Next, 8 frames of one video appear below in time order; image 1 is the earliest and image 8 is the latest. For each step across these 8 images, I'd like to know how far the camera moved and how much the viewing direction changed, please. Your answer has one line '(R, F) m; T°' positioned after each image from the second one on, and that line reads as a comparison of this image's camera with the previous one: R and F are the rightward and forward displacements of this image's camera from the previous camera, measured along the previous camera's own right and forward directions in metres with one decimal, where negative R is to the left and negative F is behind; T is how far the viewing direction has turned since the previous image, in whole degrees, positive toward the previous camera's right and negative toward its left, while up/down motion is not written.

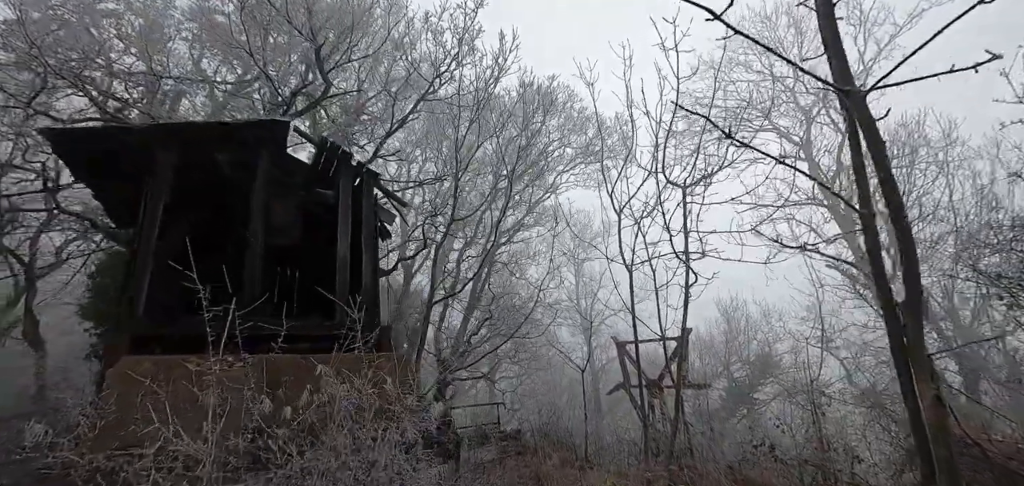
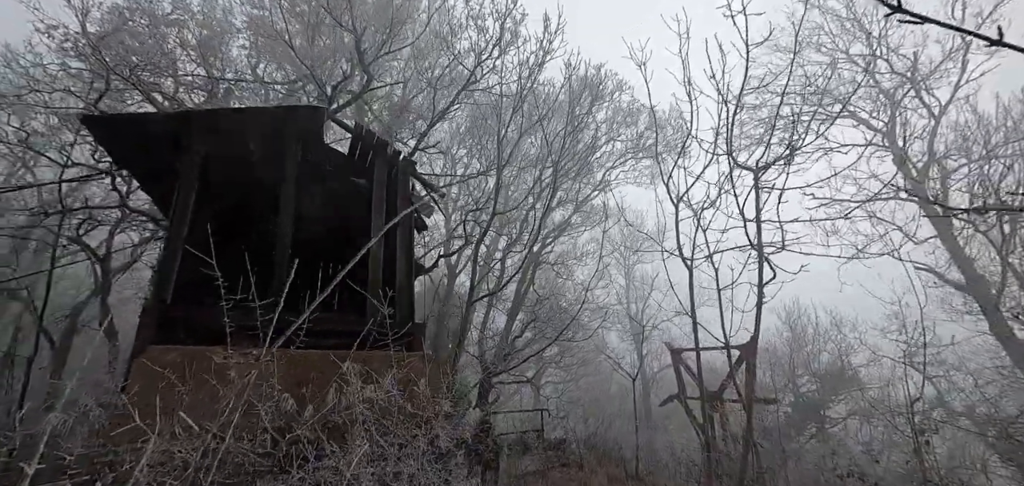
(0.0, +0.6) m; -5°
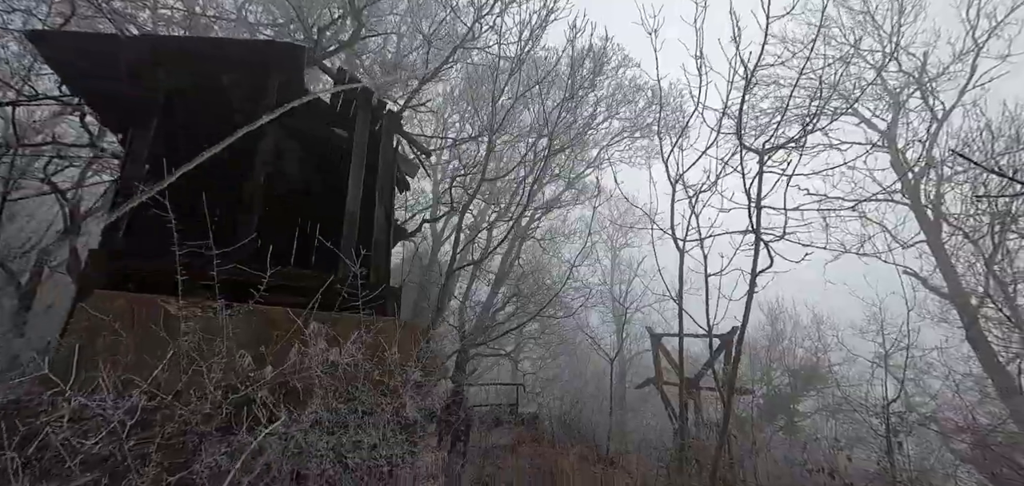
(0.0, +0.3) m; +1°
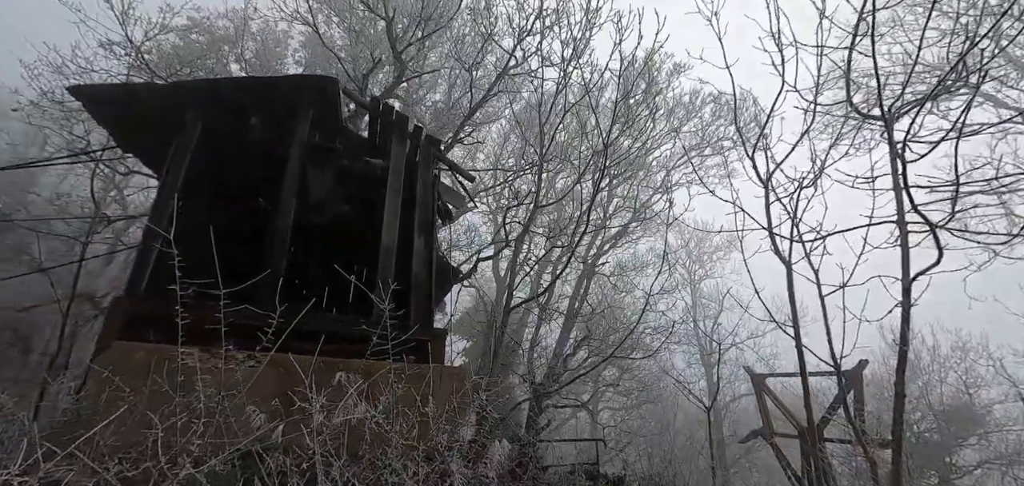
(+0.1, +0.9) m; -7°
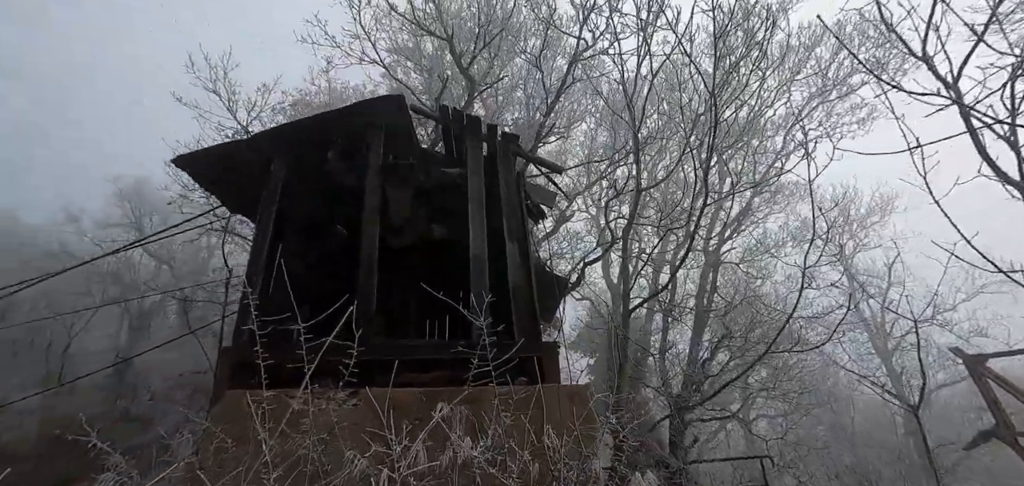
(0.0, +0.7) m; -11°
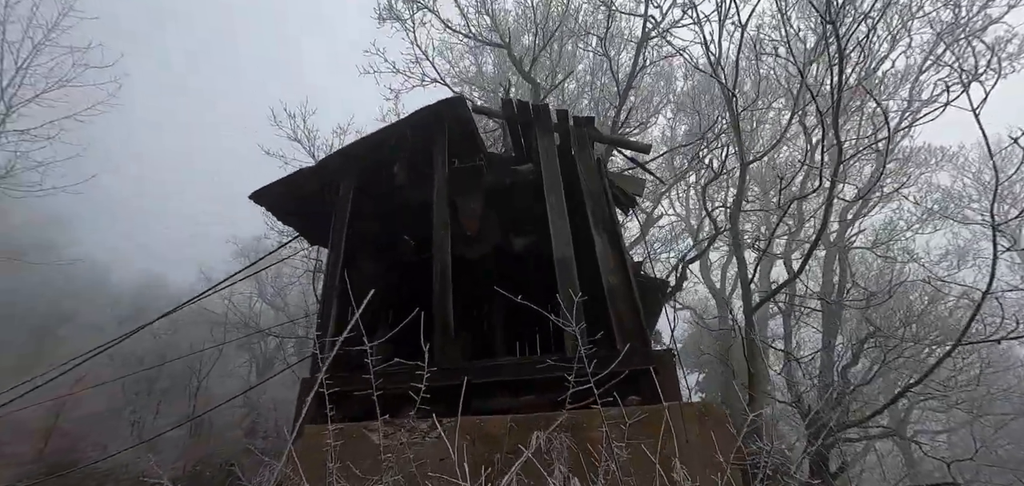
(0.0, +0.7) m; -9°
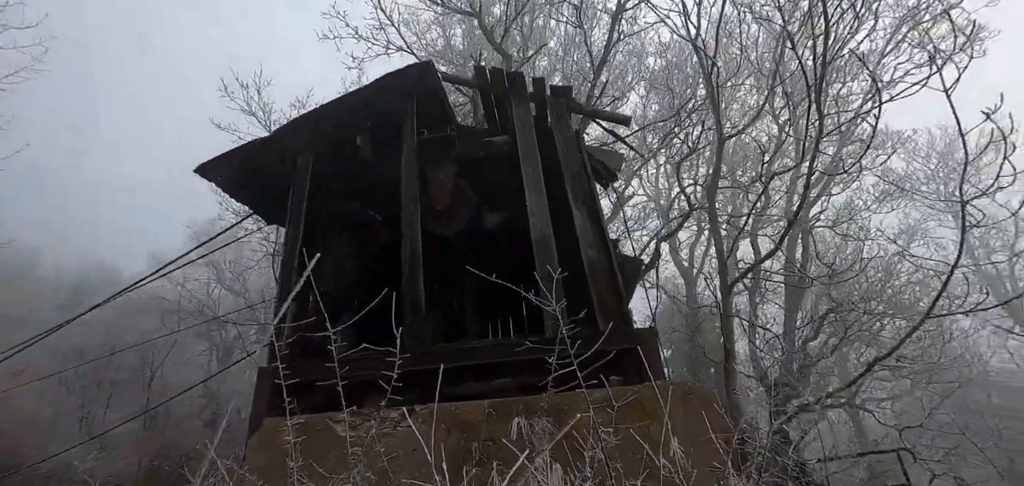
(0.0, +0.2) m; +3°
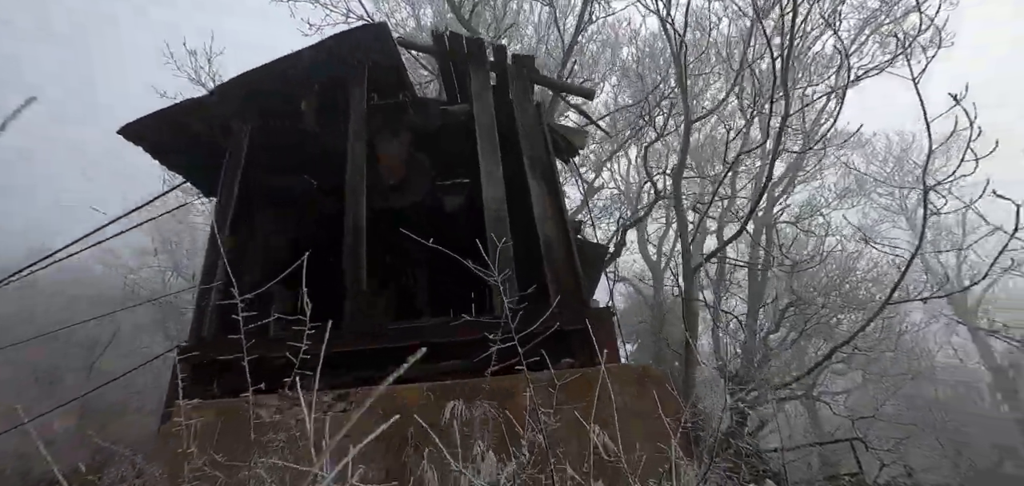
(+0.1, +0.2) m; +3°
